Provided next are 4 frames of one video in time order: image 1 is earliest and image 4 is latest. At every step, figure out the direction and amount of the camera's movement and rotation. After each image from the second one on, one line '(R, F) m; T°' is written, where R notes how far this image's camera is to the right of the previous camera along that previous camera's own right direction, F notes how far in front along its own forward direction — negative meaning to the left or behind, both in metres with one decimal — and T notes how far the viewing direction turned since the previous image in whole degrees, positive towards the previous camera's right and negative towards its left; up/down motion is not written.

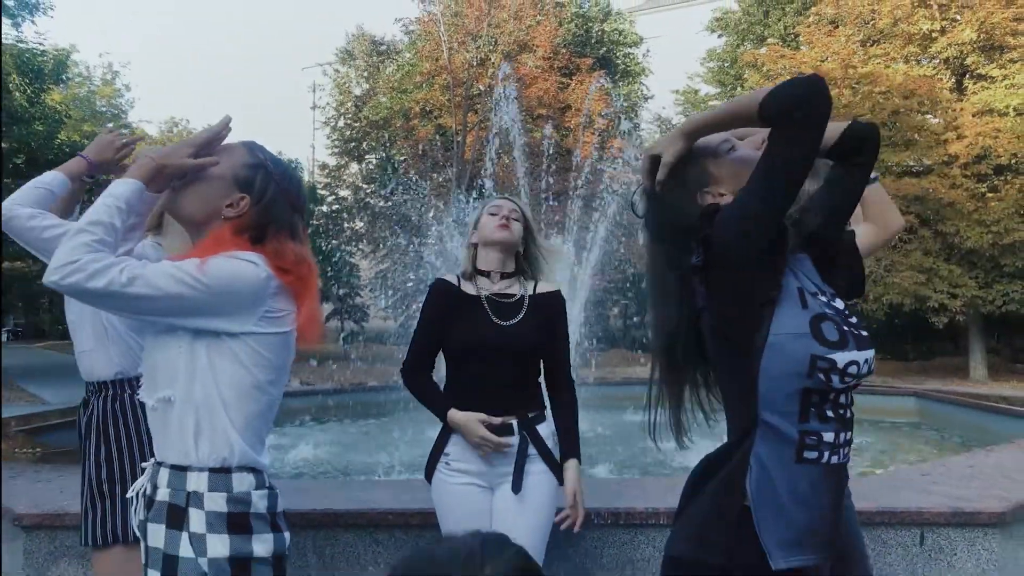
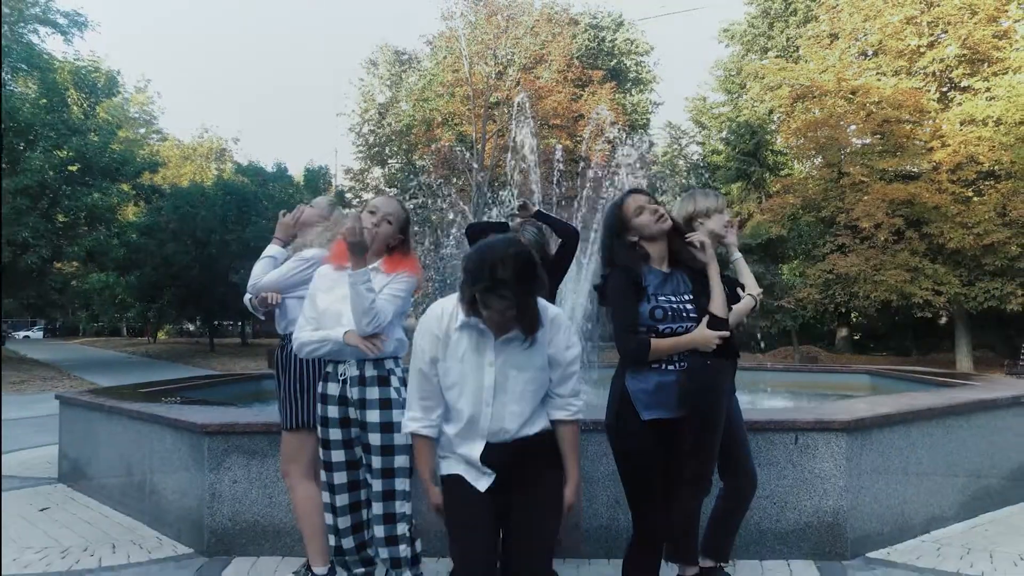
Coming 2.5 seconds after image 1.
(0.0, -1.5) m; -1°
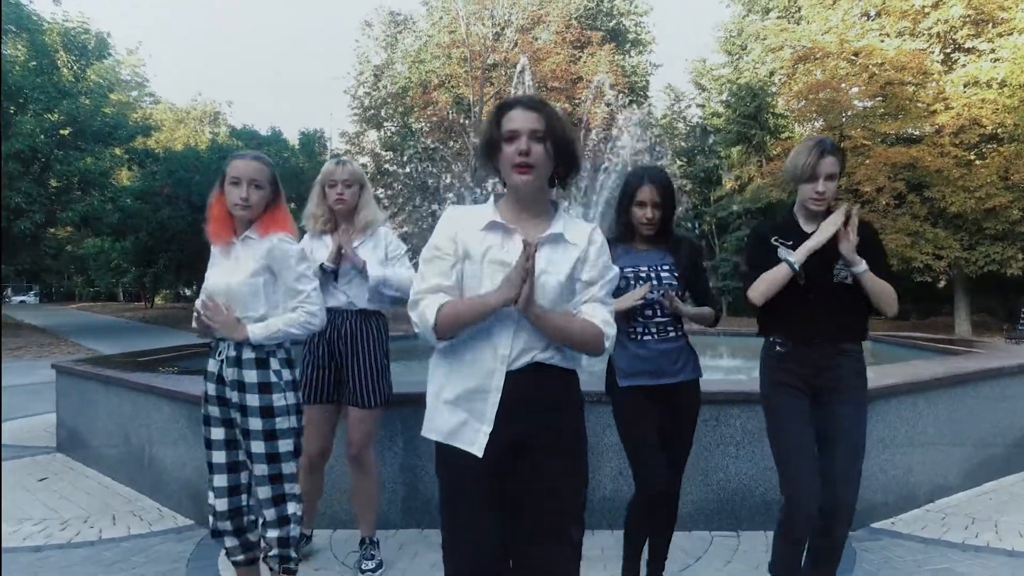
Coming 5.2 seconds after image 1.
(0.0, +0.1) m; 0°
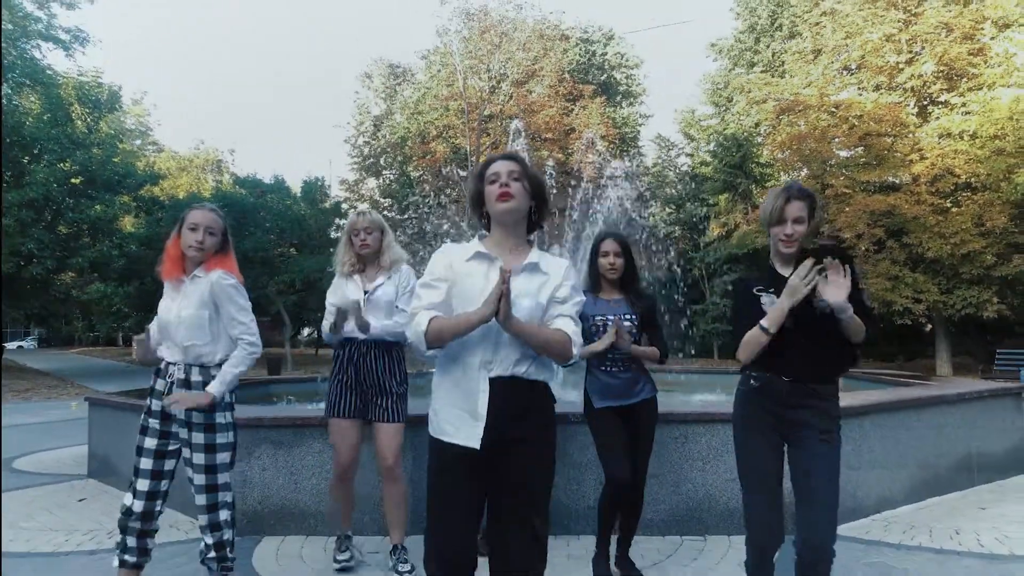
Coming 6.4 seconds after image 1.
(0.0, -0.6) m; 0°
